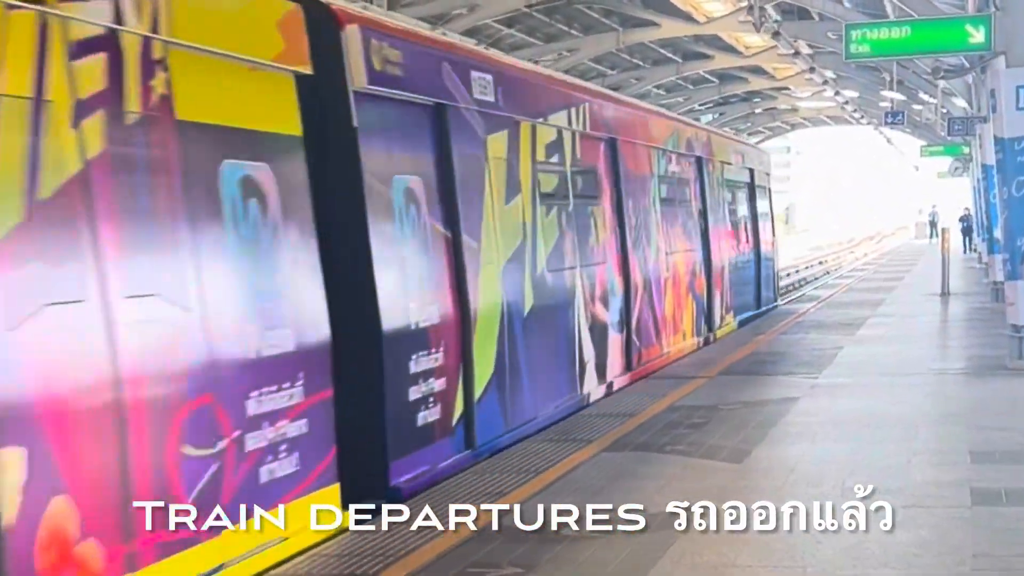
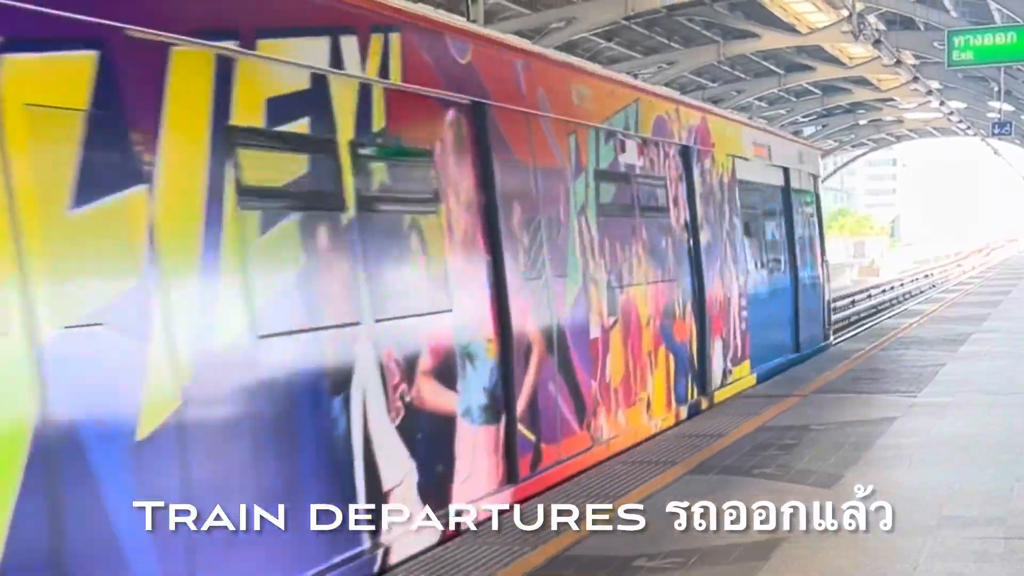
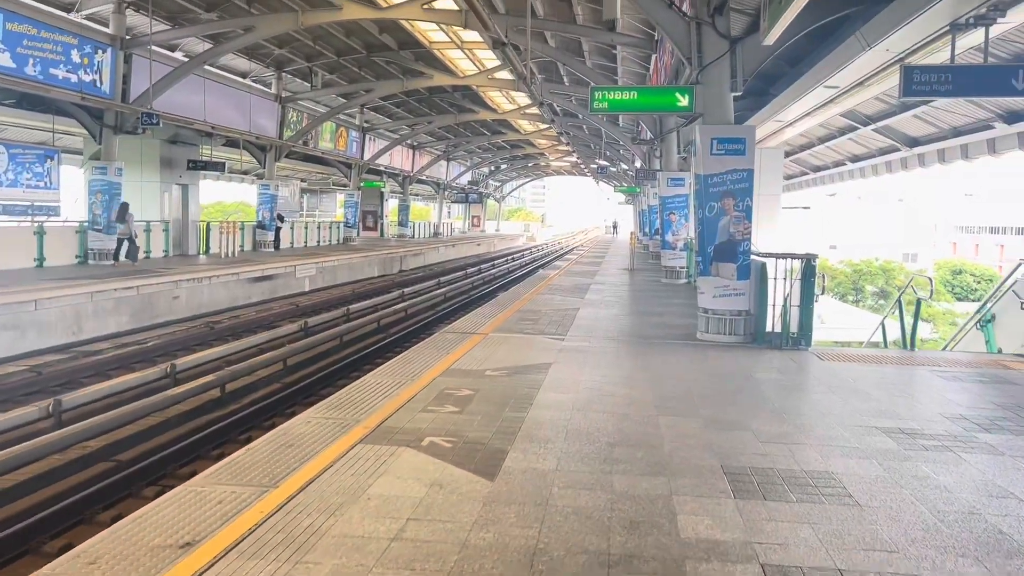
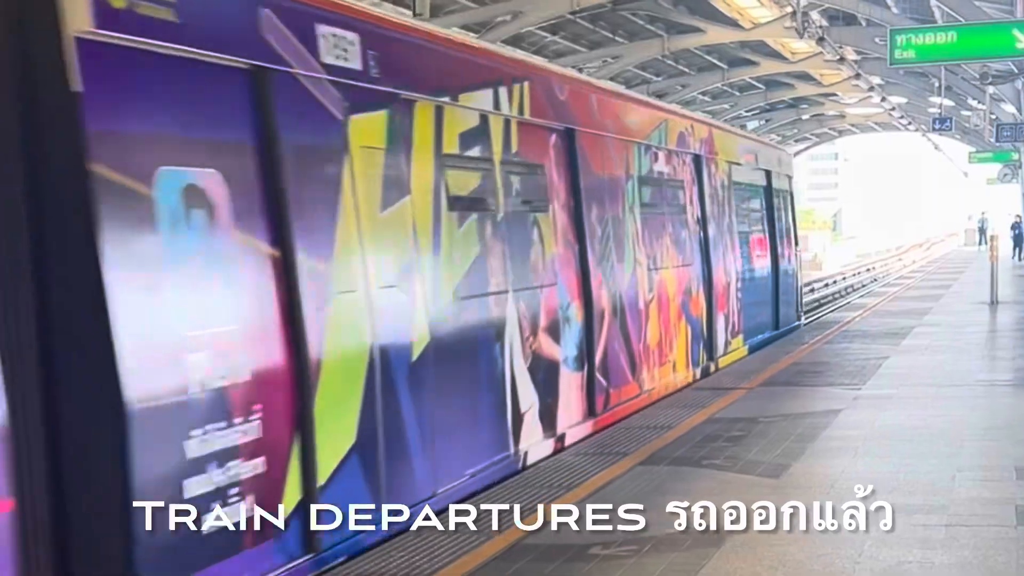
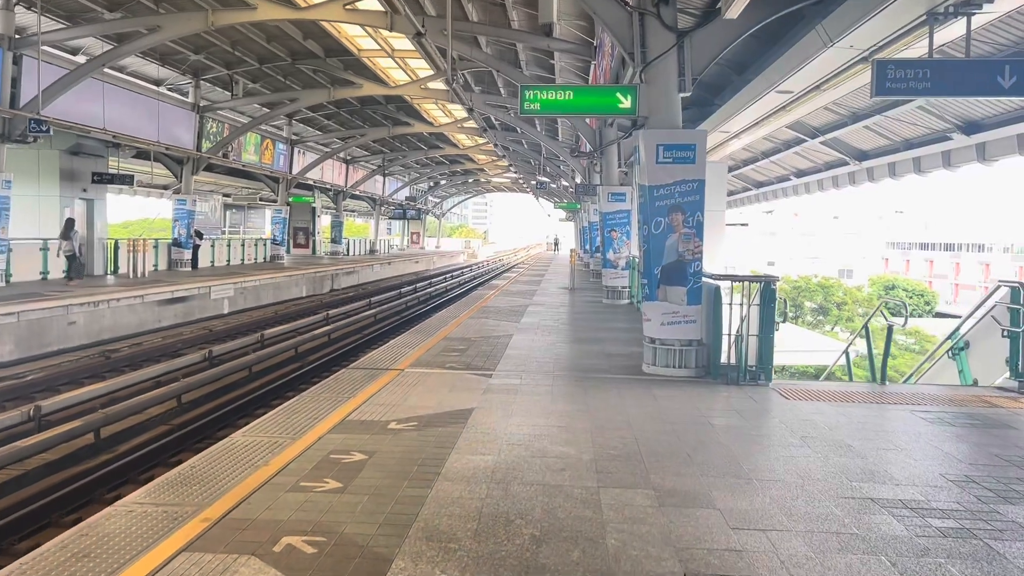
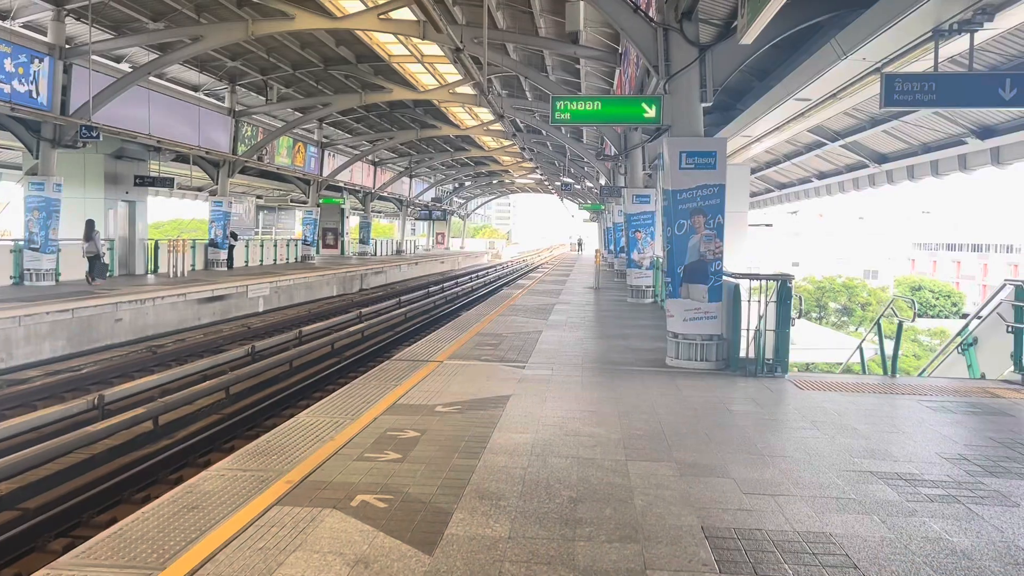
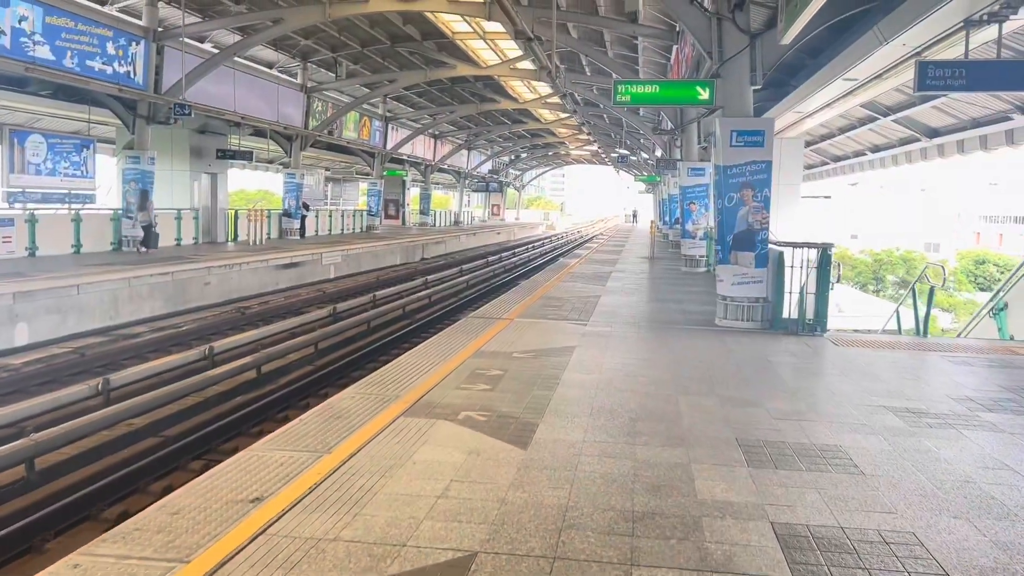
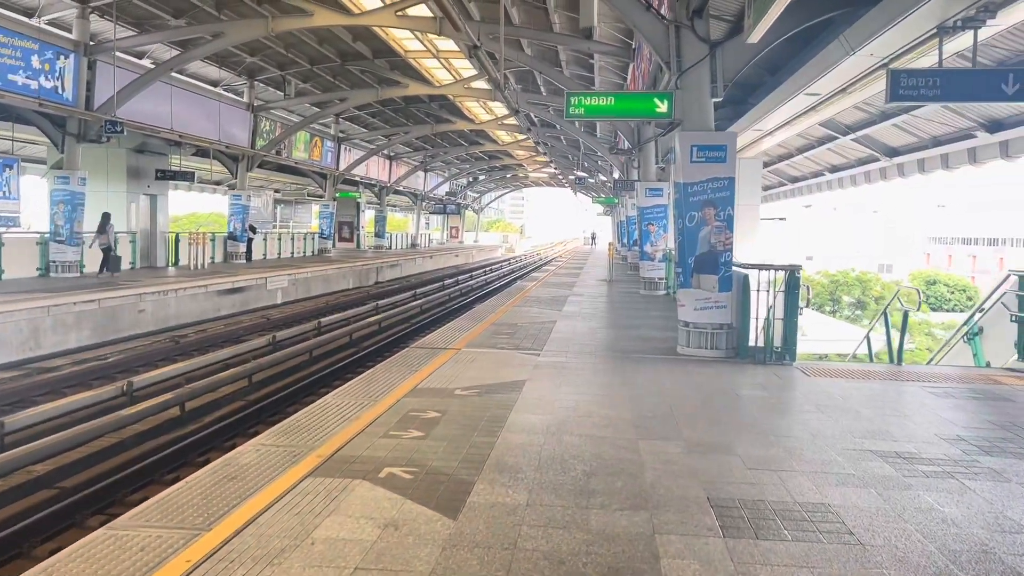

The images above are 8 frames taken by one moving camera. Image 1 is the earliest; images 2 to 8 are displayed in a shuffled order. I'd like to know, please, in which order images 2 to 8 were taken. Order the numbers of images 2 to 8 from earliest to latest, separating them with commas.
4, 2, 7, 3, 8, 6, 5
